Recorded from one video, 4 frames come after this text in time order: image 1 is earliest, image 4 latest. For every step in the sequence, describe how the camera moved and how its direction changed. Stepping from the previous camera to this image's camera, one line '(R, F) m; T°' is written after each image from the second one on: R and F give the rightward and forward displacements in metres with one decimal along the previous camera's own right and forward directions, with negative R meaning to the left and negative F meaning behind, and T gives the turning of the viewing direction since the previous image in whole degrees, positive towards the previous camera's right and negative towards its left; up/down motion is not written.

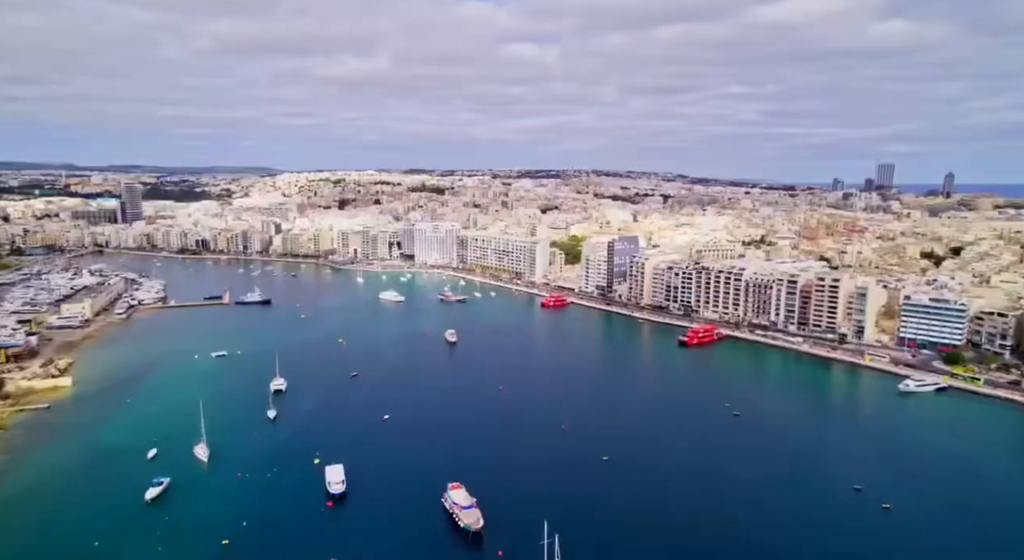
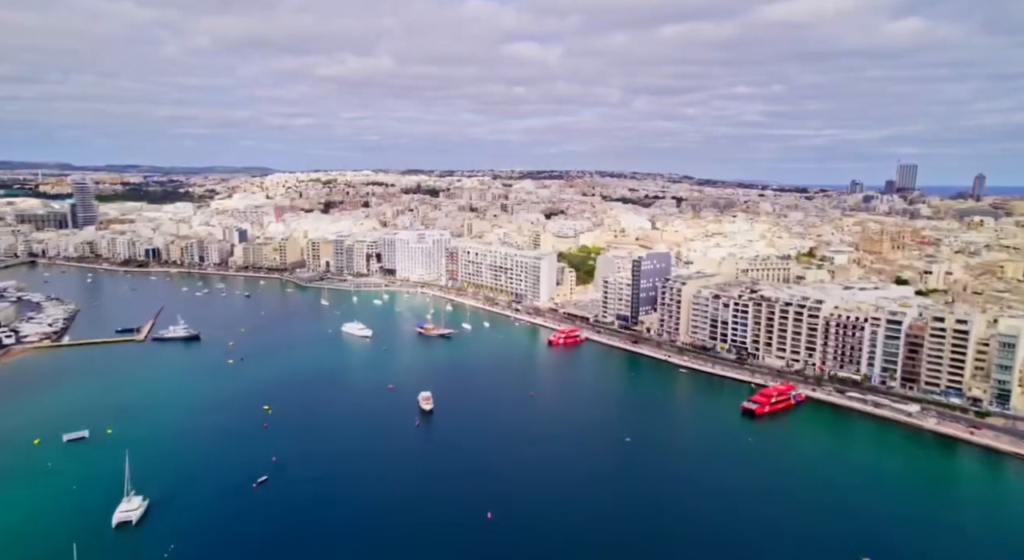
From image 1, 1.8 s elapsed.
(0.0, +2.3) m; 0°
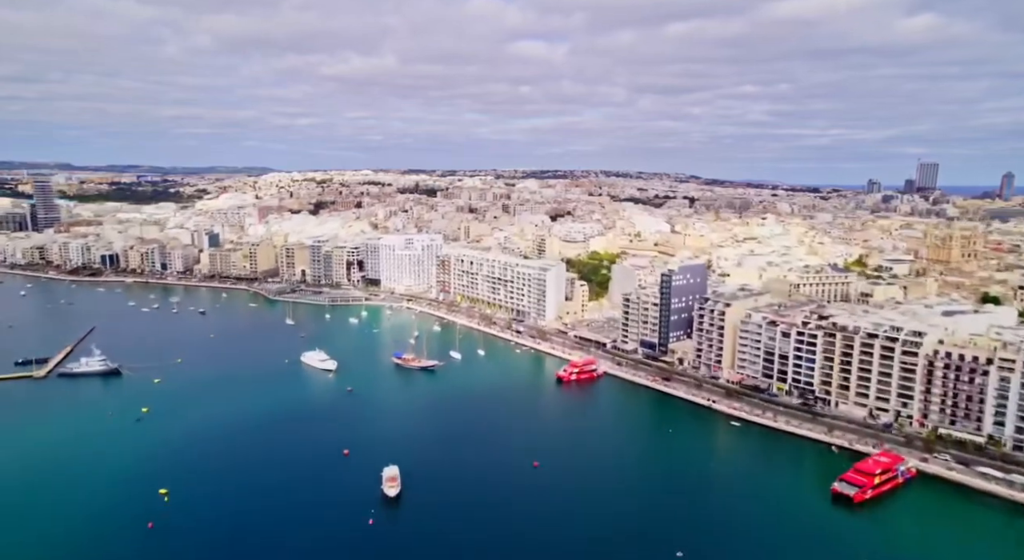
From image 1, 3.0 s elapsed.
(0.0, +1.6) m; 0°
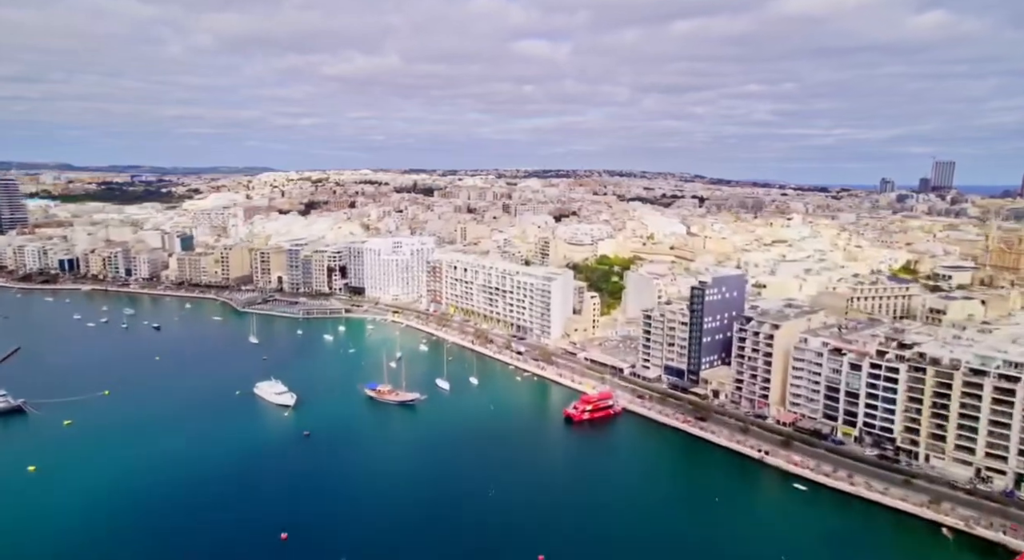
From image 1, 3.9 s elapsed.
(0.0, +1.2) m; 0°
